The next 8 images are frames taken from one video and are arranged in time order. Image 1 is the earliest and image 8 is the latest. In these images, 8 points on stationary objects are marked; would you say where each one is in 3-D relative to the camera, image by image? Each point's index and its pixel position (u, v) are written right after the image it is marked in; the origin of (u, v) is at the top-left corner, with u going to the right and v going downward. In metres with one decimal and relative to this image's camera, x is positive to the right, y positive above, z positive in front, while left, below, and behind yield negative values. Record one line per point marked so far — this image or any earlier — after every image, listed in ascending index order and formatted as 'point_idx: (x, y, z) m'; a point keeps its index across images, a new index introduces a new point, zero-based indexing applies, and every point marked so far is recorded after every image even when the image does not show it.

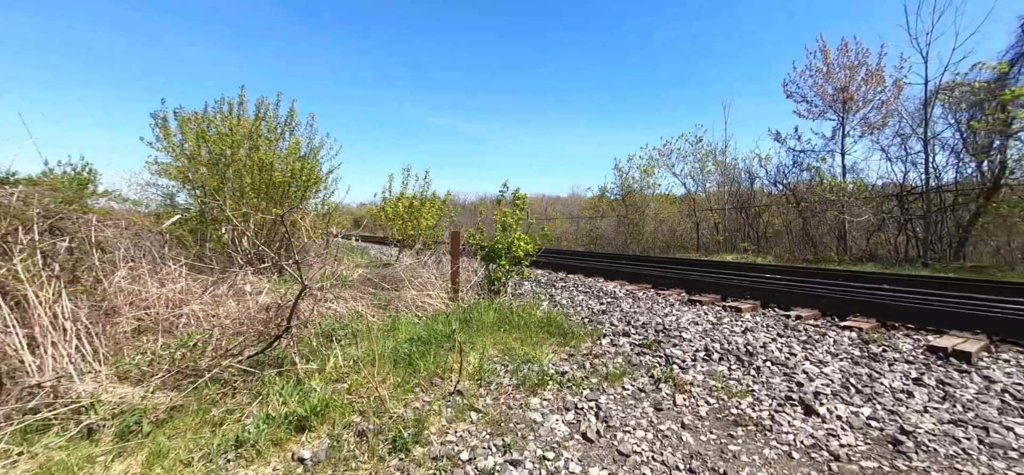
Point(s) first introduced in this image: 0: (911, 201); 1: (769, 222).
0: (+12.3, +1.1, +12.2) m
1: (+10.3, +0.7, +15.8) m
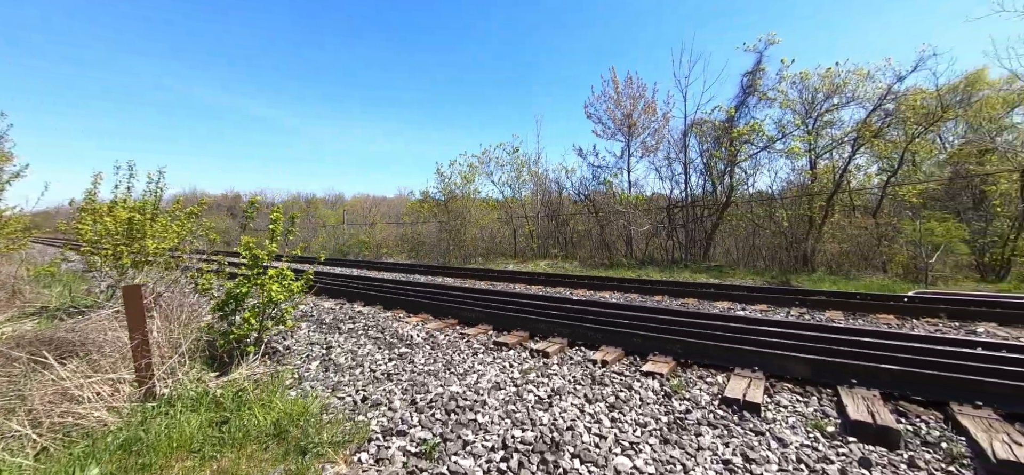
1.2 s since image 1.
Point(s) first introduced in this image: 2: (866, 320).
0: (+6.0, +0.9, +14.7) m
1: (+2.7, +0.4, +17.2) m
2: (+4.6, -1.1, +5.2) m
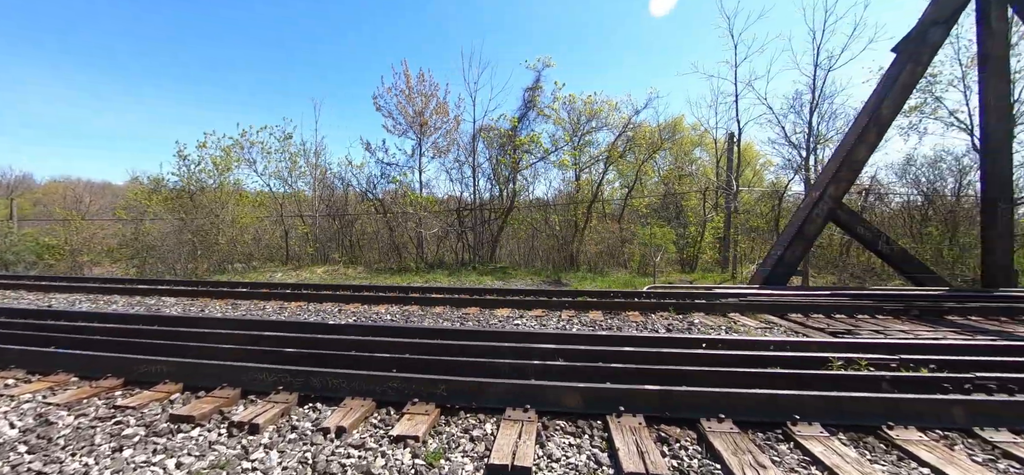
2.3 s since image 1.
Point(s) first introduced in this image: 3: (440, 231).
0: (-1.8, +0.8, +14.7) m
1: (-5.8, +0.2, +15.3) m
2: (+1.5, -1.2, +5.6) m
3: (-2.6, +0.2, +14.5) m
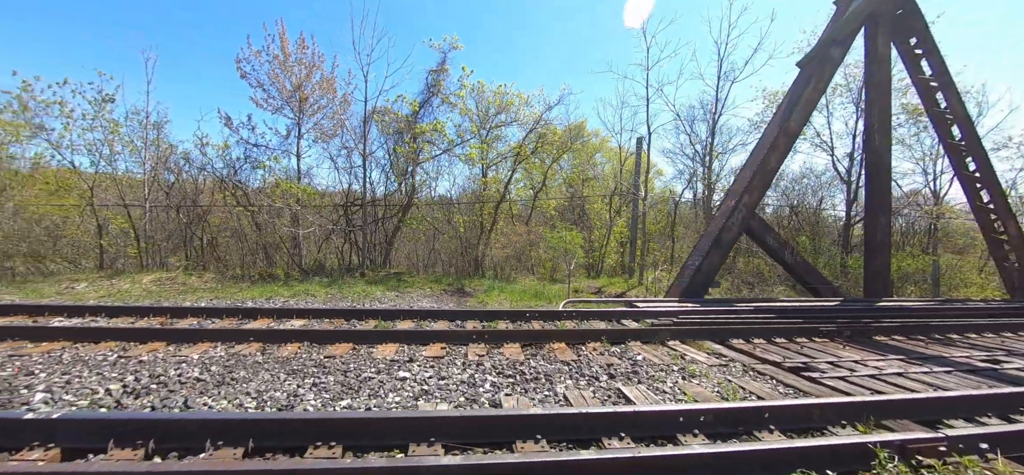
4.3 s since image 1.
0: (-4.9, +0.8, +12.3) m
1: (-9.0, +0.3, +11.9) m
2: (+0.4, -1.3, +4.2) m
3: (-5.7, +0.2, +11.9) m
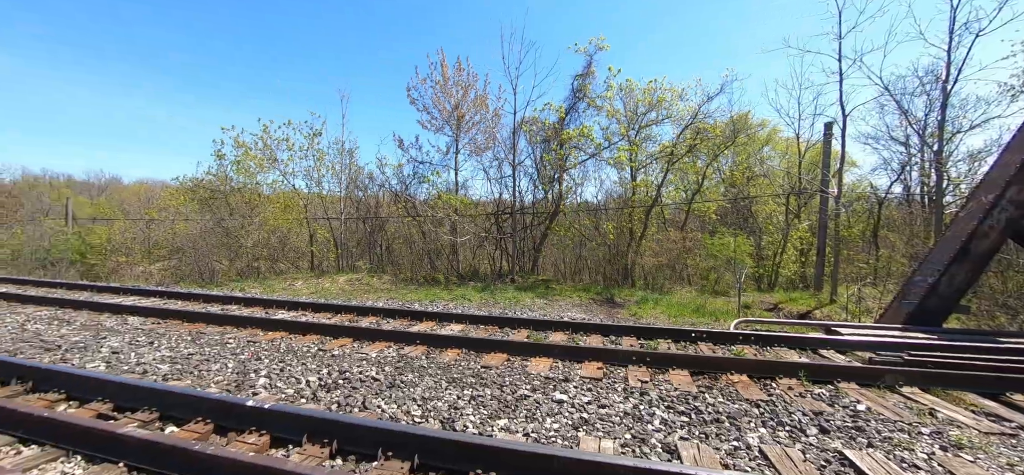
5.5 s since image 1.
0: (-0.4, +0.5, +12.8) m
1: (-4.4, 0.0, +13.8) m
2: (+1.9, -1.4, +3.4) m
3: (-1.3, 0.0, +12.7) m
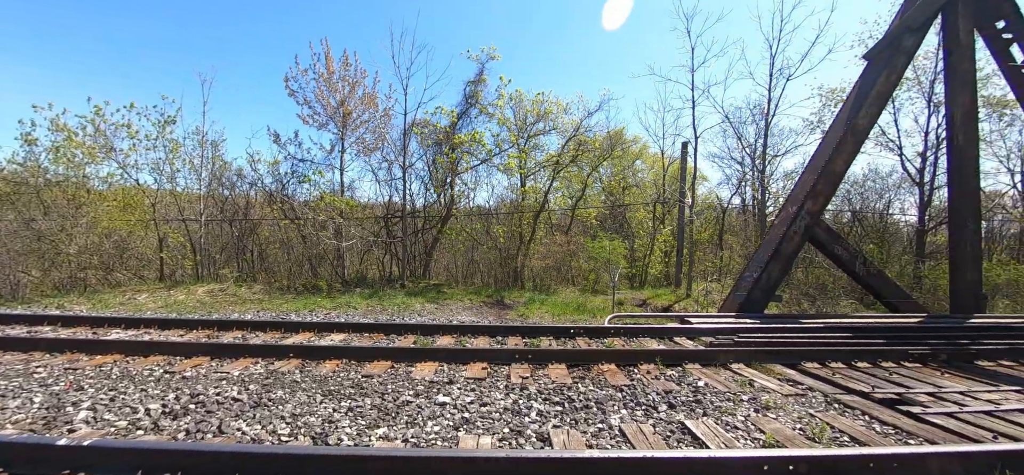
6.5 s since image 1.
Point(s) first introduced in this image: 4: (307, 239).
0: (-3.7, +0.4, +12.4) m
1: (-7.8, -0.1, +12.4) m
2: (+0.8, -1.4, +3.8) m
3: (-4.6, -0.2, +12.0) m
4: (-6.2, -0.1, +11.9) m
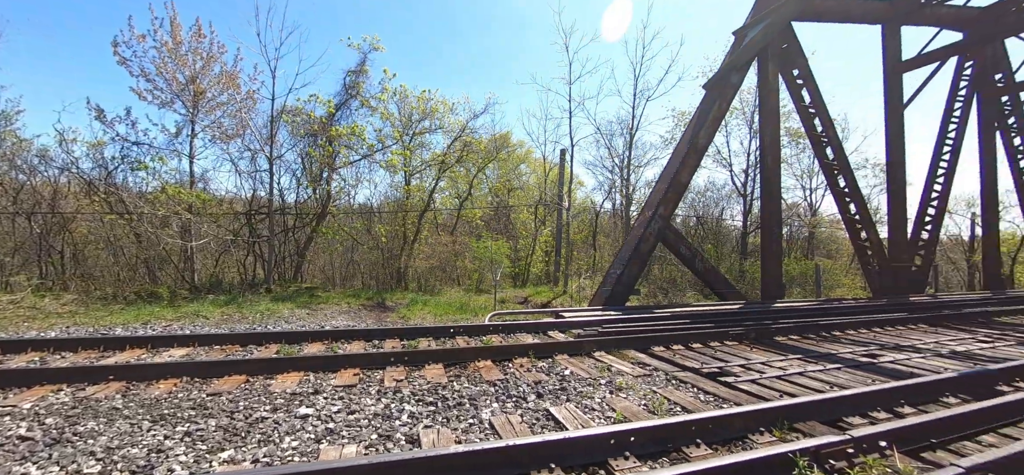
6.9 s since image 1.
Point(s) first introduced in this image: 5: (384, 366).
0: (-7.0, +0.4, +11.0) m
1: (-11.0, 0.0, +9.9) m
2: (-0.4, -1.4, +3.9) m
3: (-7.7, -0.1, +10.4) m
4: (-9.3, 0.0, +9.9) m
5: (-1.3, -1.3, +4.1) m
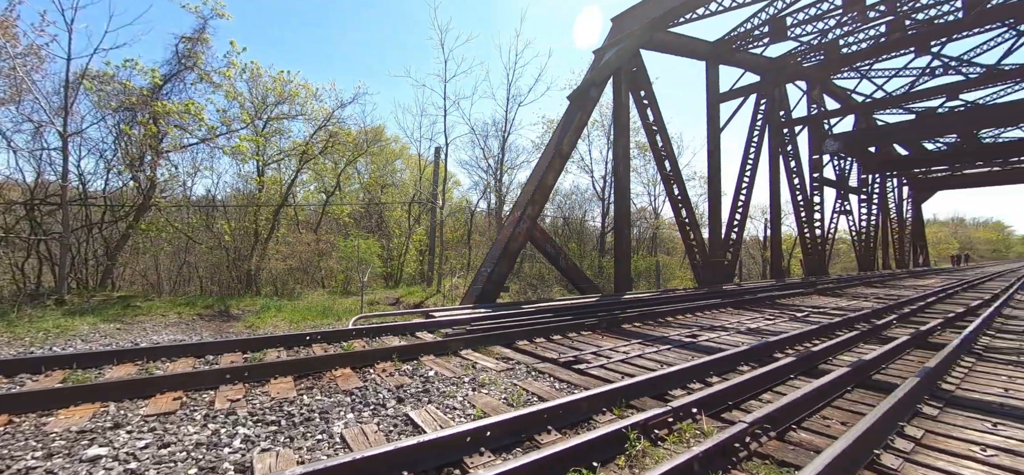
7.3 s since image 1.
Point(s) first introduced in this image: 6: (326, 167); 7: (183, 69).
0: (-9.9, +0.5, +8.6) m
1: (-13.5, 0.0, +6.5) m
2: (-1.6, -1.4, +3.6) m
3: (-10.5, -0.1, +7.9) m
4: (-11.9, 0.0, +6.9) m
5: (-2.6, -1.3, +3.5) m
6: (-5.8, +2.4, +13.6) m
7: (-7.8, +4.1, +9.6) m
